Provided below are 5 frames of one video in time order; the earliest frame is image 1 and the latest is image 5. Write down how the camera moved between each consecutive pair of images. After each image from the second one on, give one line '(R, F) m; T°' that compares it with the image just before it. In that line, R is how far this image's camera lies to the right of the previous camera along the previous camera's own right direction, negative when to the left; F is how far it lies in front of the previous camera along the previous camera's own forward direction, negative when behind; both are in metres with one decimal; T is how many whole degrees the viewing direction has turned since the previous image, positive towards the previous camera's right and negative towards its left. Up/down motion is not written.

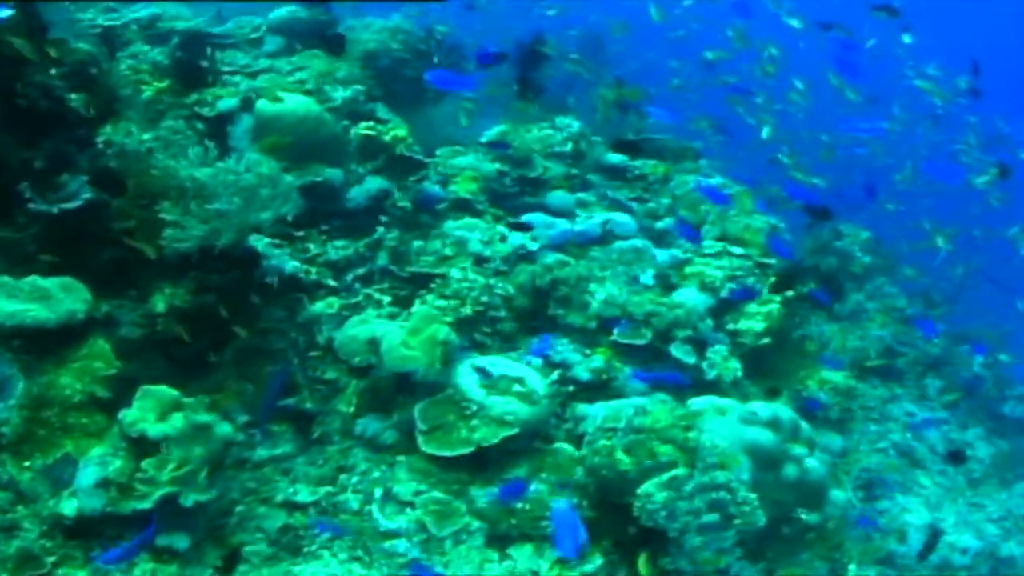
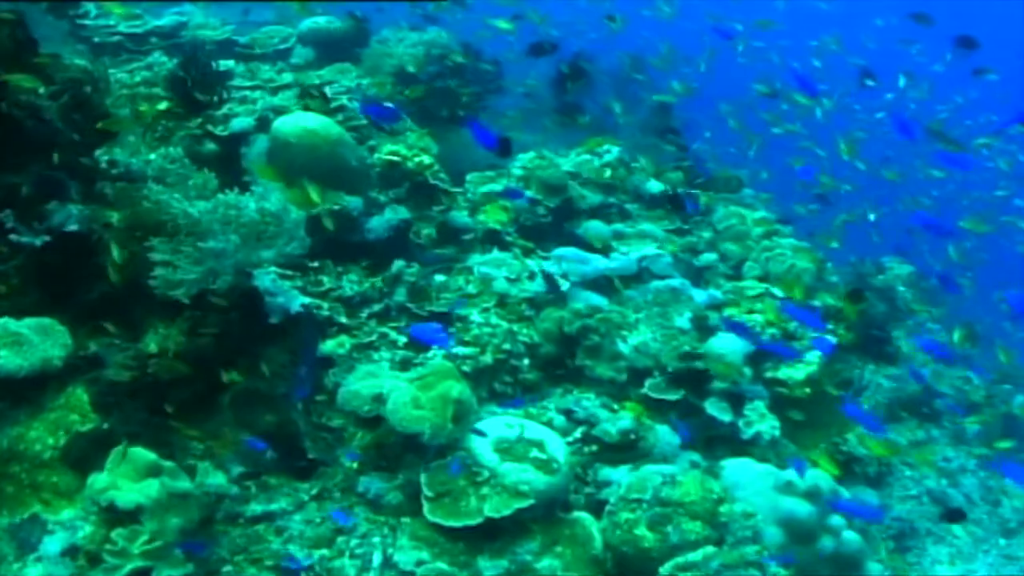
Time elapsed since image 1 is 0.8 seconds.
(+0.1, +0.5) m; -1°
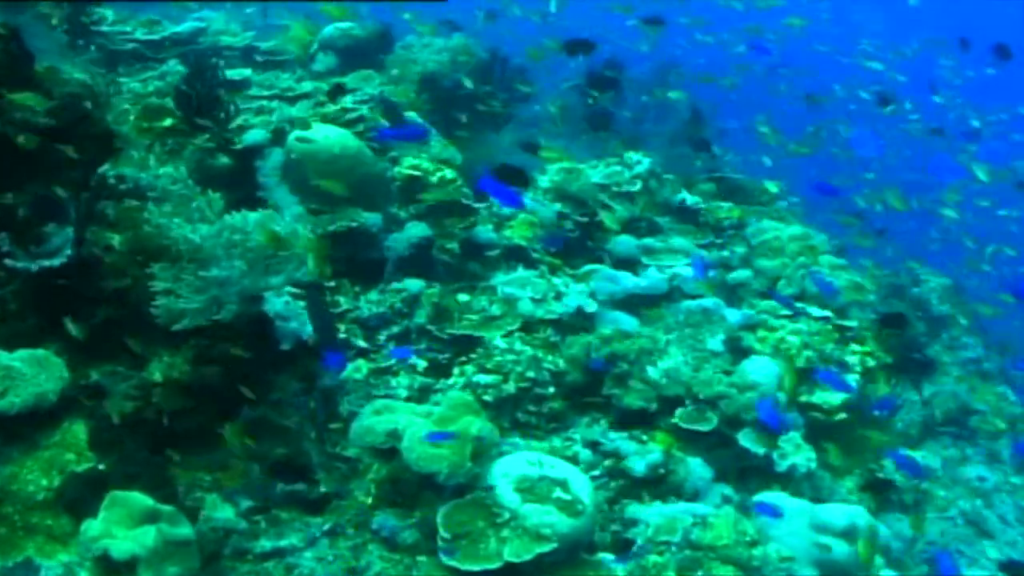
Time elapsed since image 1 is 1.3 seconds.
(0.0, +0.3) m; -1°
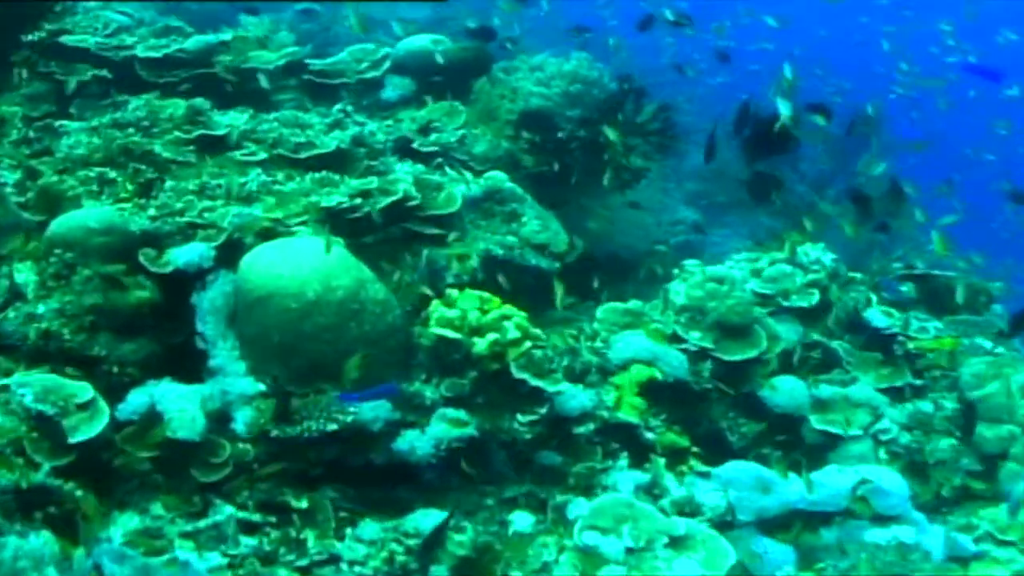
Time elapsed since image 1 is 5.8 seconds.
(+0.1, +2.5) m; -6°
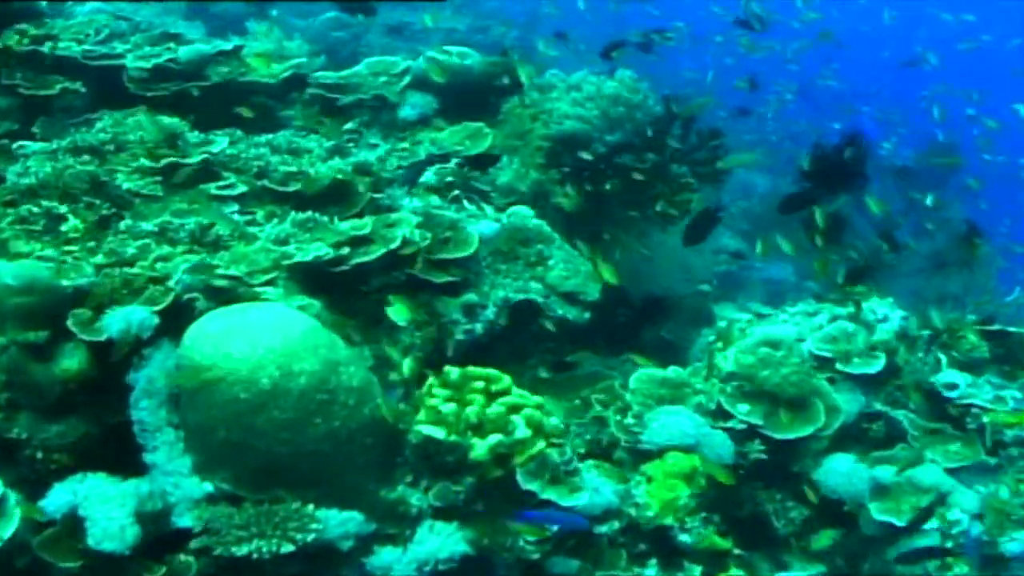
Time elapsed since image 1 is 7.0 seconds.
(+0.1, +0.7) m; -2°
